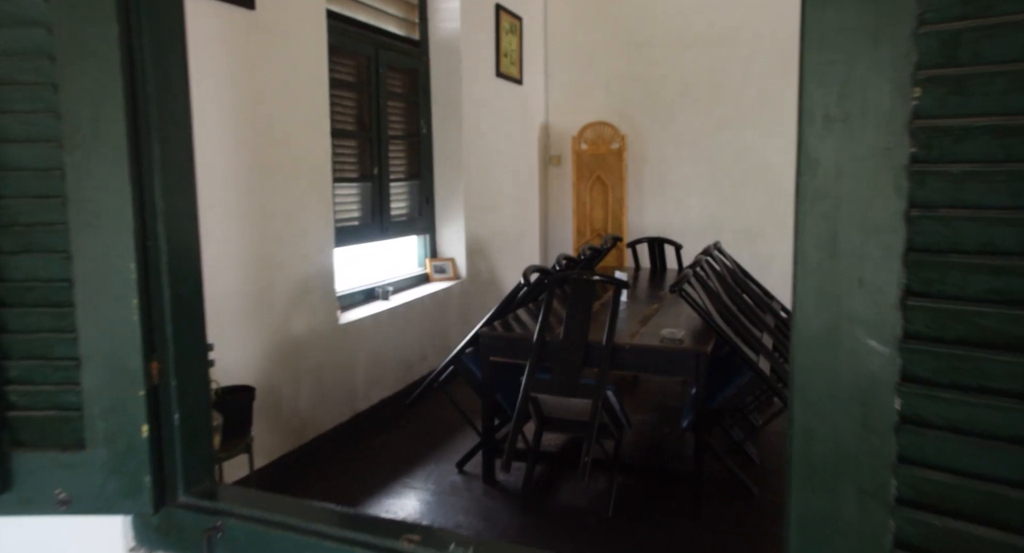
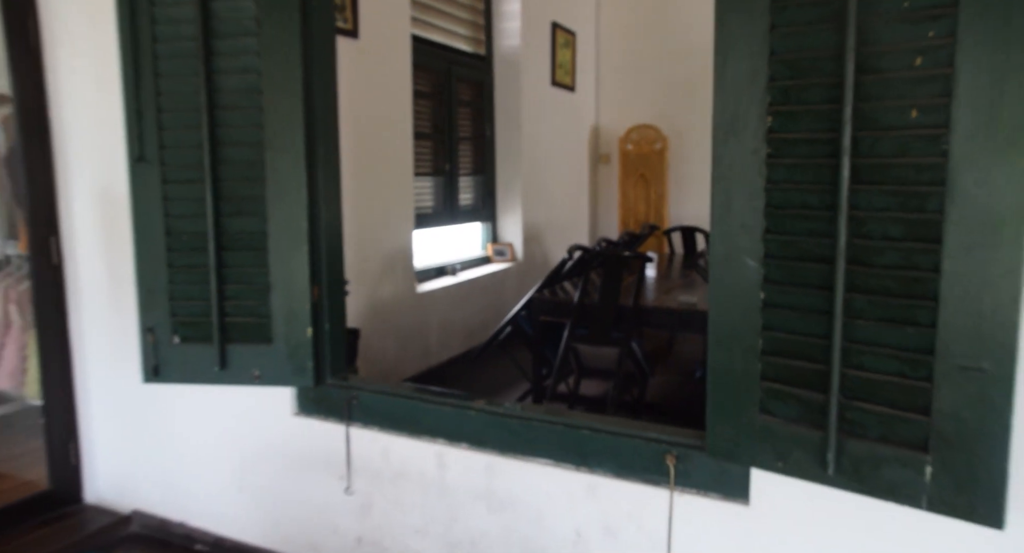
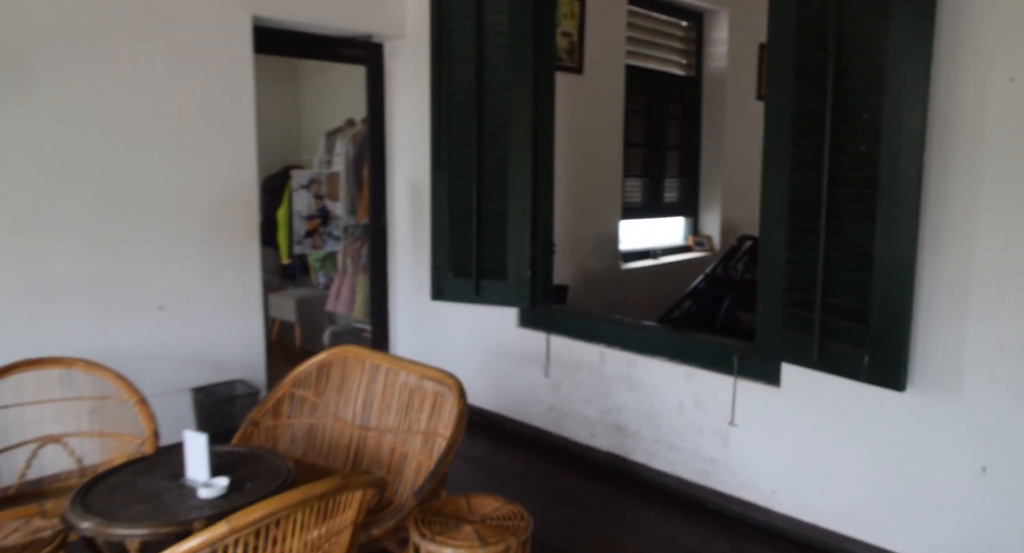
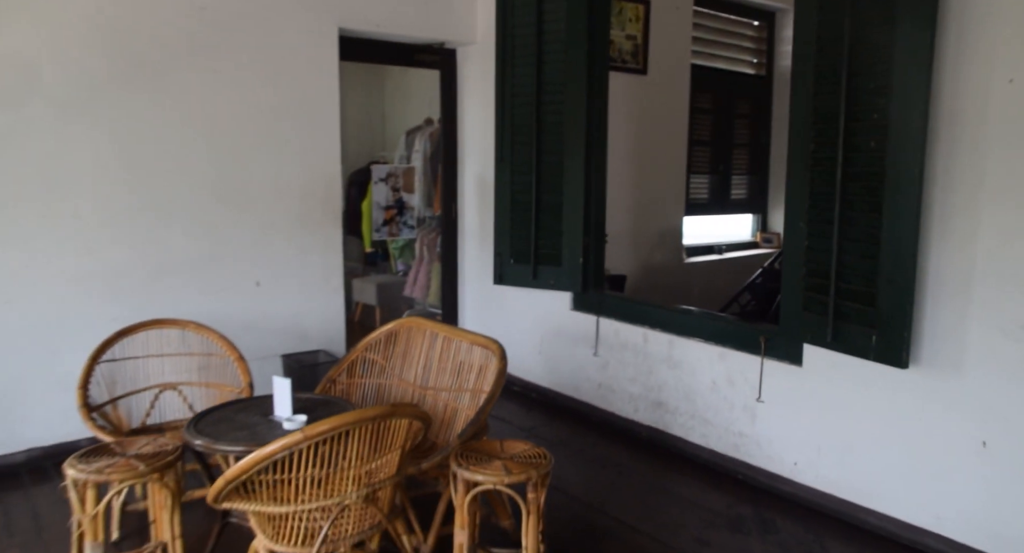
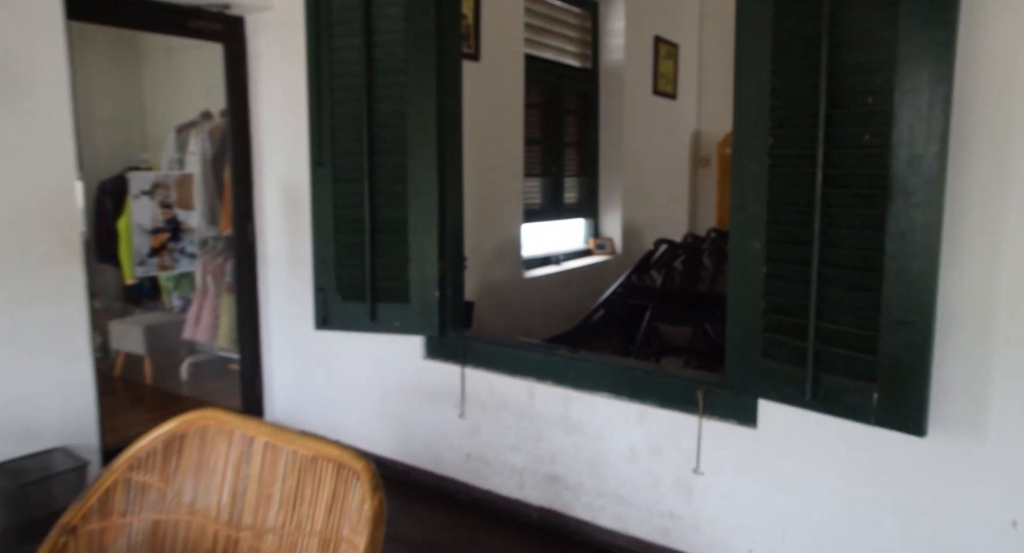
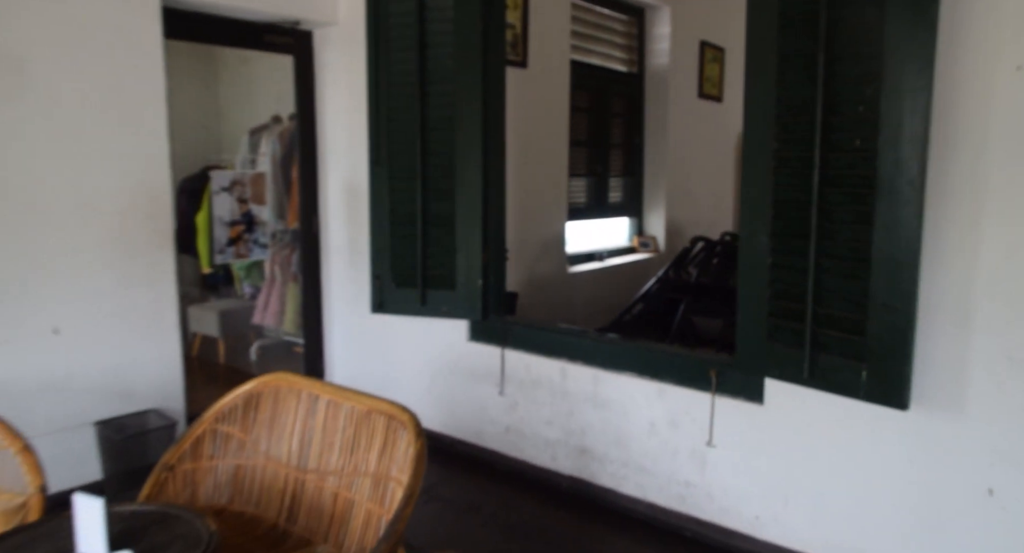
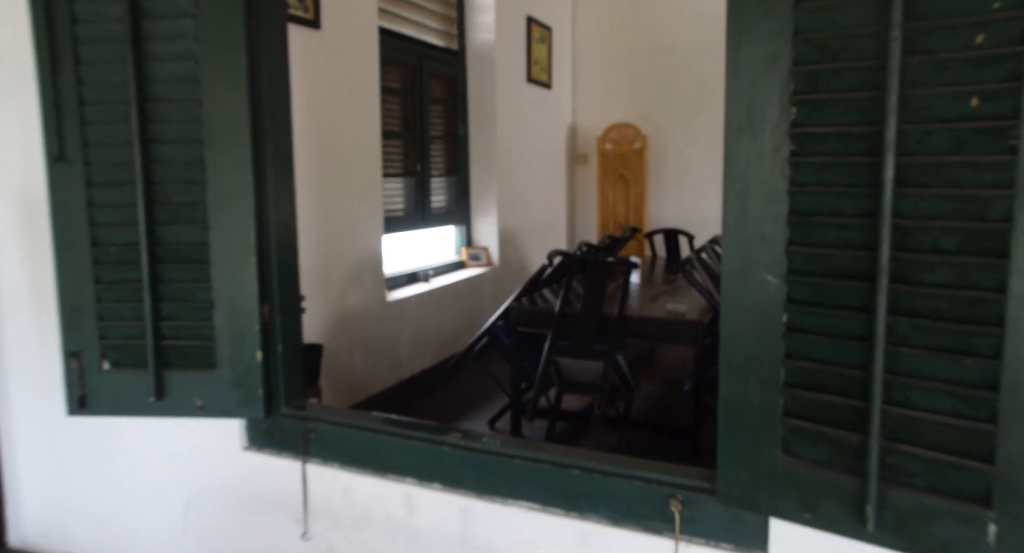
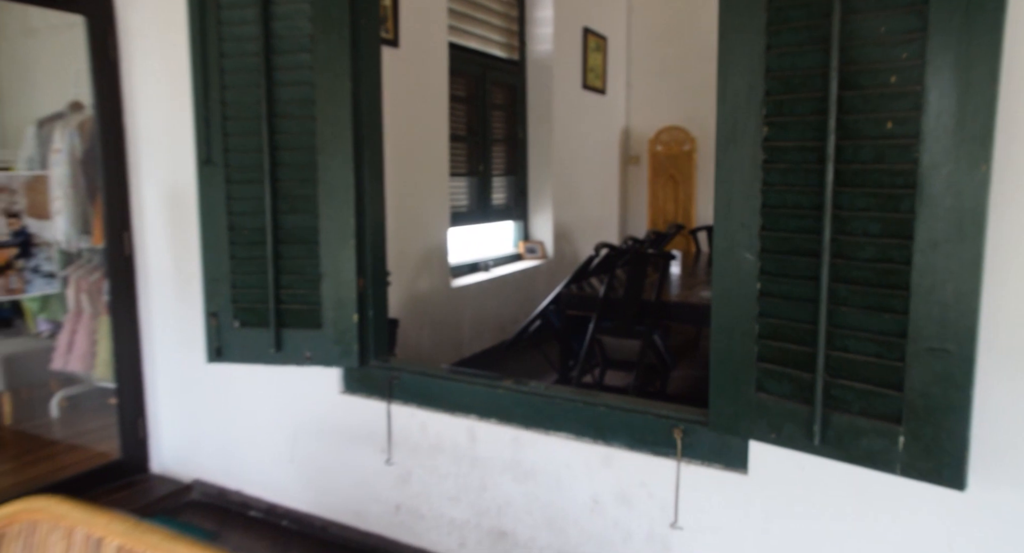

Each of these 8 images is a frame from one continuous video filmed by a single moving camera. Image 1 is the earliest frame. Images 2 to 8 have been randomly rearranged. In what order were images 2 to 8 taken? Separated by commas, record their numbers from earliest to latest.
7, 2, 8, 5, 6, 3, 4
